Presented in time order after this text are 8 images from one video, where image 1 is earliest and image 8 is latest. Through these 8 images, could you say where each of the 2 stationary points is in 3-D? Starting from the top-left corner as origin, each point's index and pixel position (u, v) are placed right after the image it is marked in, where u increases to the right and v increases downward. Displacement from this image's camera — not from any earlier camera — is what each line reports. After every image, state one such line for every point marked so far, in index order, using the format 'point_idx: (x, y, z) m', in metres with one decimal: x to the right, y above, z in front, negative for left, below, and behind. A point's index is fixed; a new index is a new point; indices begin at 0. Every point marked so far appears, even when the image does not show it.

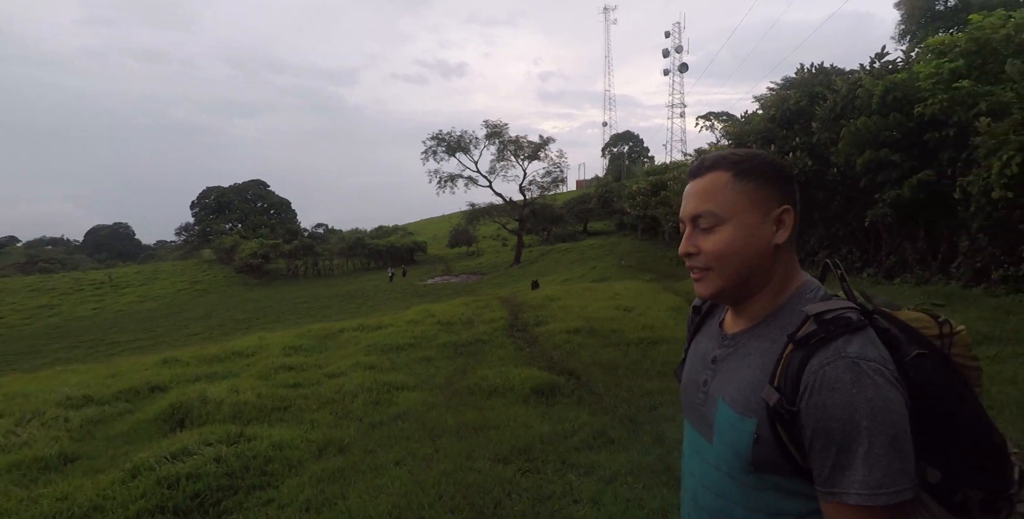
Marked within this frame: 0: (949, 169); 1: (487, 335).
0: (+7.6, +1.6, +9.8) m
1: (-0.5, -1.4, +10.2) m
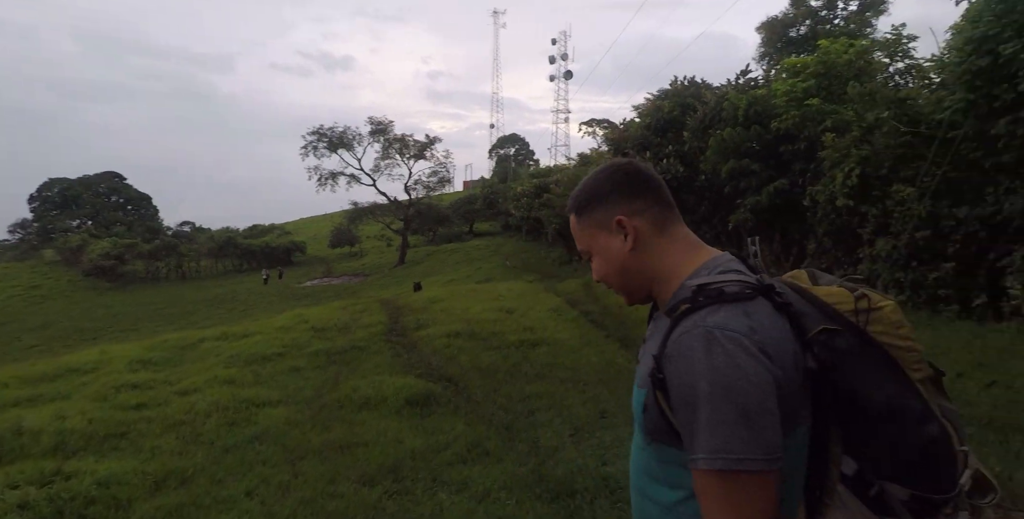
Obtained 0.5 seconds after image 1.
0: (+5.5, +1.5, +10.8) m
1: (-2.6, -1.4, +9.6) m
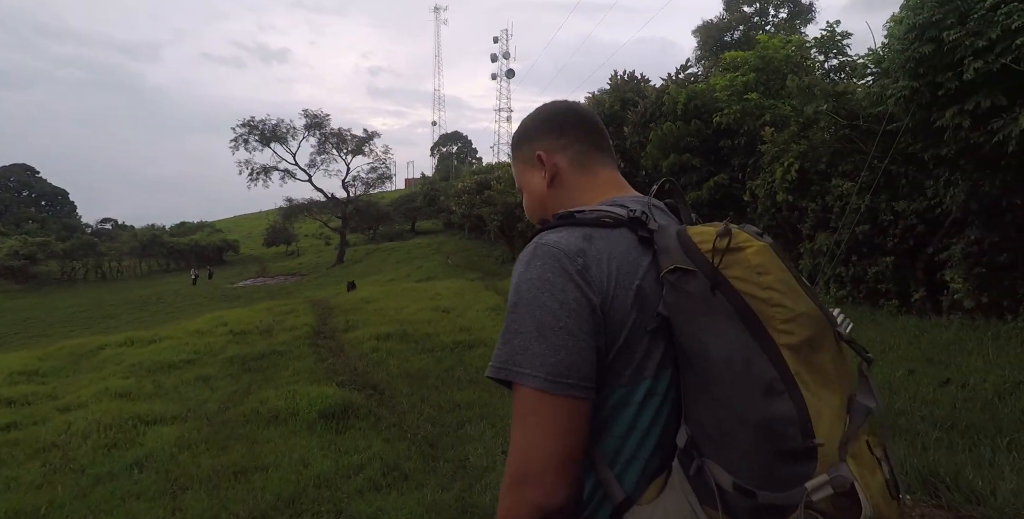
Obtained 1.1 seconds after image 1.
0: (+4.3, +1.6, +10.7) m
1: (-3.6, -1.4, +8.8) m
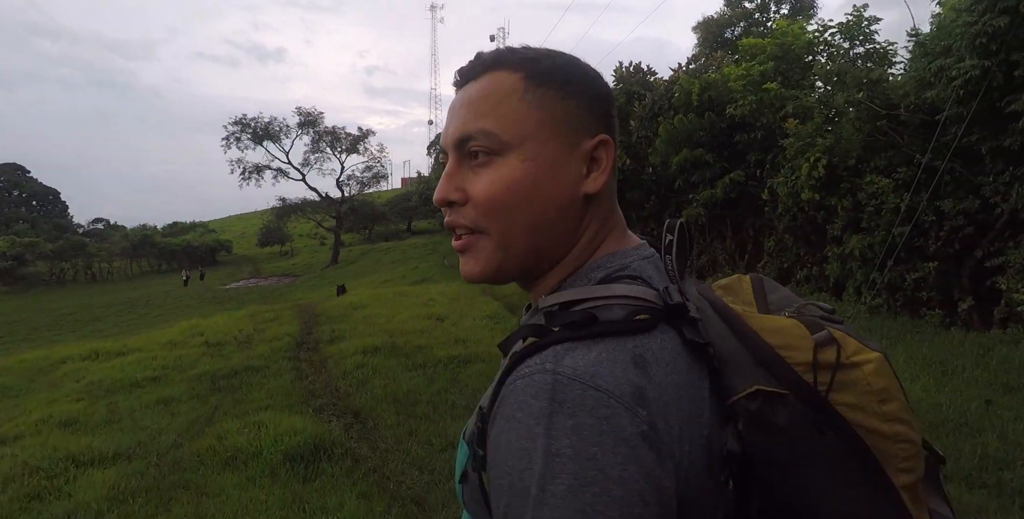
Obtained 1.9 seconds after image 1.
0: (+4.3, +1.5, +9.9) m
1: (-3.6, -1.4, +8.0) m
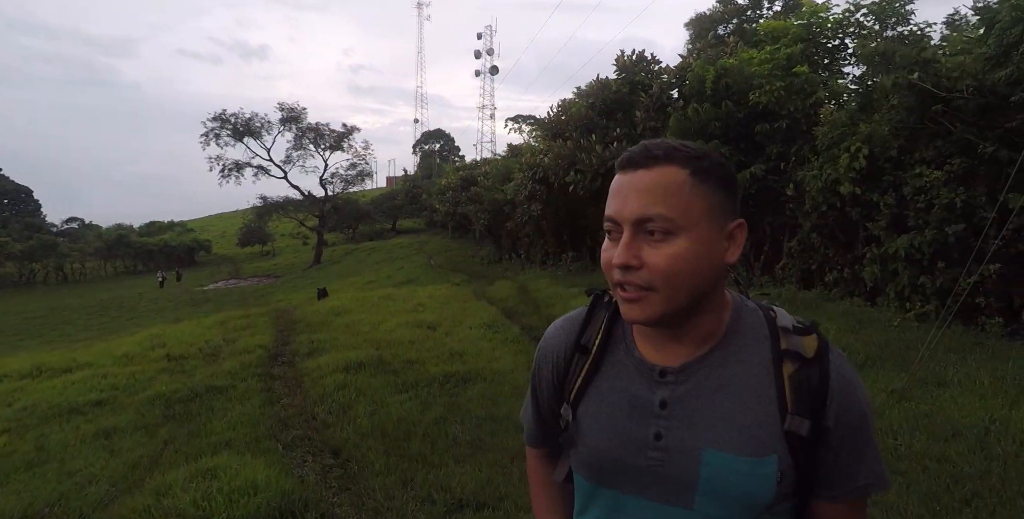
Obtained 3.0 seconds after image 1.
0: (+4.3, +1.5, +9.1) m
1: (-3.5, -1.5, +7.0) m
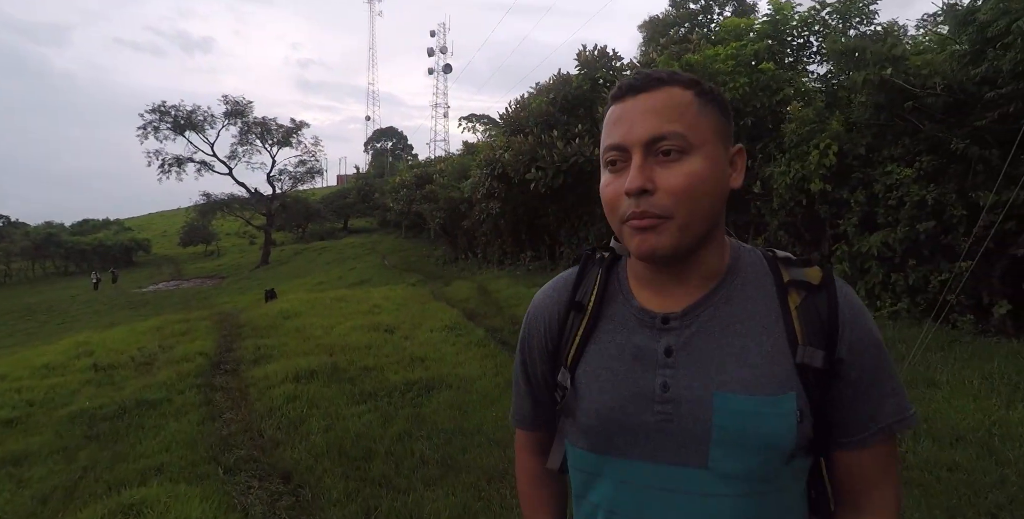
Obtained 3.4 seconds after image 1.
0: (+3.7, +1.6, +9.0) m
1: (-3.9, -1.5, +6.3) m
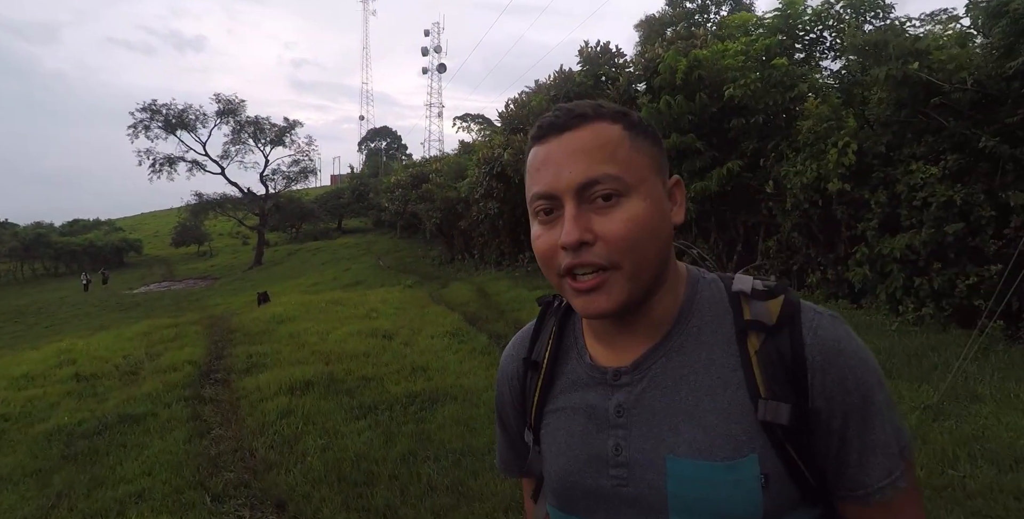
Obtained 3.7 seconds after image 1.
0: (+3.7, +1.5, +8.7) m
1: (-3.8, -1.5, +5.9) m
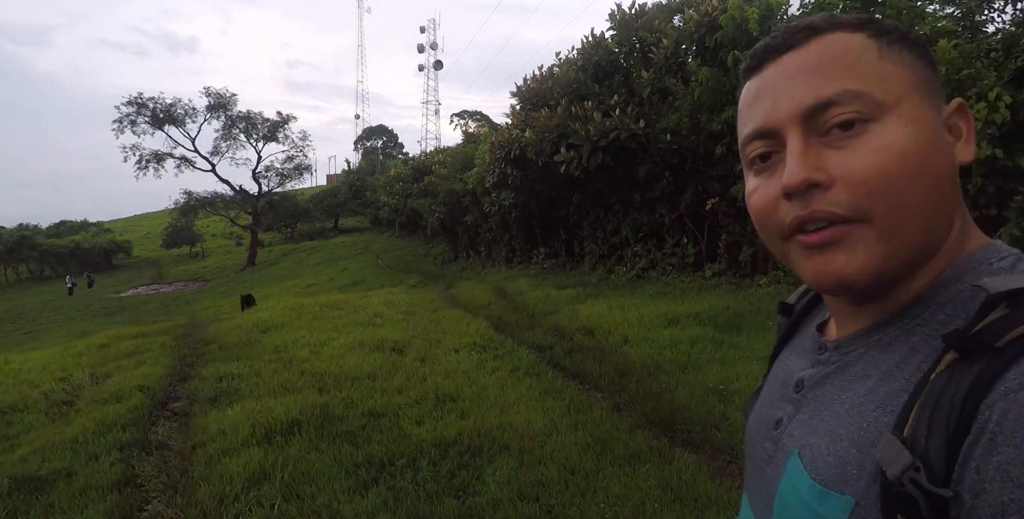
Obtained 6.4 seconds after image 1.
0: (+4.2, +1.6, +7.1) m
1: (-3.3, -1.4, +4.2) m
